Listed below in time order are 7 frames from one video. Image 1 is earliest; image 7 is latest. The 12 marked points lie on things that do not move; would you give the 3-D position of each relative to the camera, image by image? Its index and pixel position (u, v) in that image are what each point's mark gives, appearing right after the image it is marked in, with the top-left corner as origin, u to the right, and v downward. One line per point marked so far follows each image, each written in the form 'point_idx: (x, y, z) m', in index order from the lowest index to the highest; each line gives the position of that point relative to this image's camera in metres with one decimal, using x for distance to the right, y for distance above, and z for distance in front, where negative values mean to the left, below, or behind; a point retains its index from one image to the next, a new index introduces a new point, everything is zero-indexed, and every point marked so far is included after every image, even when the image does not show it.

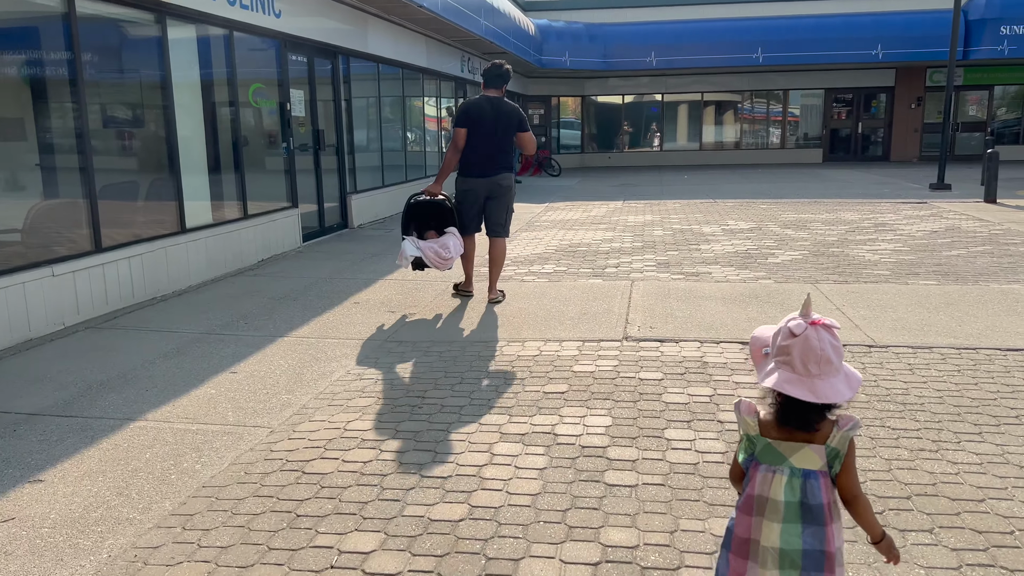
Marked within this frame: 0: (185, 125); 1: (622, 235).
0: (-3.2, +1.6, +7.9) m
1: (+1.5, +0.7, +10.9) m
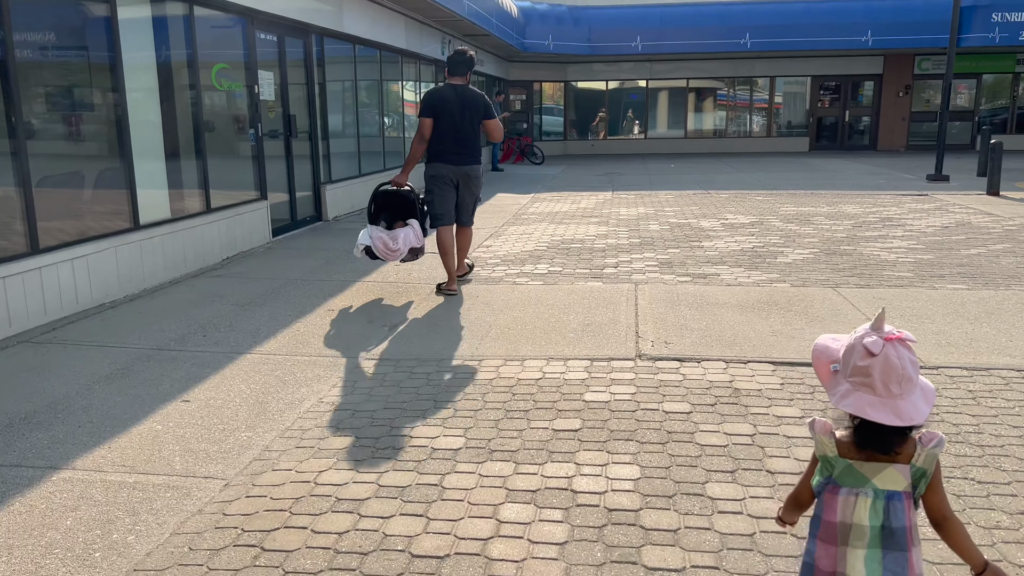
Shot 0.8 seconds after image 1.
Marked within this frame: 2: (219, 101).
0: (-3.3, +1.5, +7.1) m
1: (+1.3, +0.7, +10.2) m
2: (-3.0, +1.9, +8.3) m
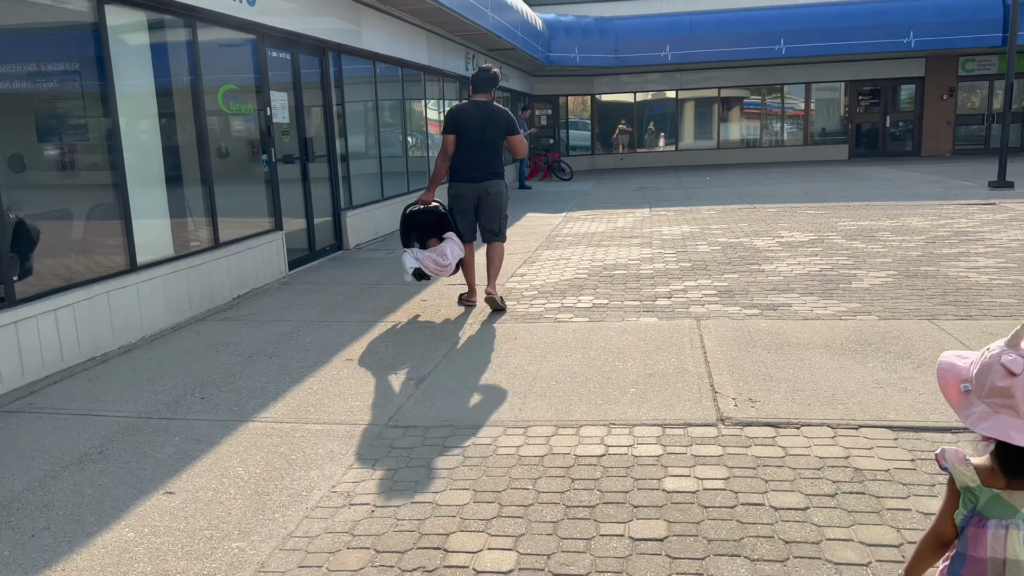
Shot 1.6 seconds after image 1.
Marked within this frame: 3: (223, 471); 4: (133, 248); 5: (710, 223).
0: (-3.0, +1.2, +6.4) m
1: (+1.7, +0.4, +9.4) m
2: (-2.7, +1.5, +7.6) m
3: (-1.3, -0.8, +3.7) m
4: (-2.9, +0.3, +6.1) m
5: (+2.8, +0.9, +11.6) m
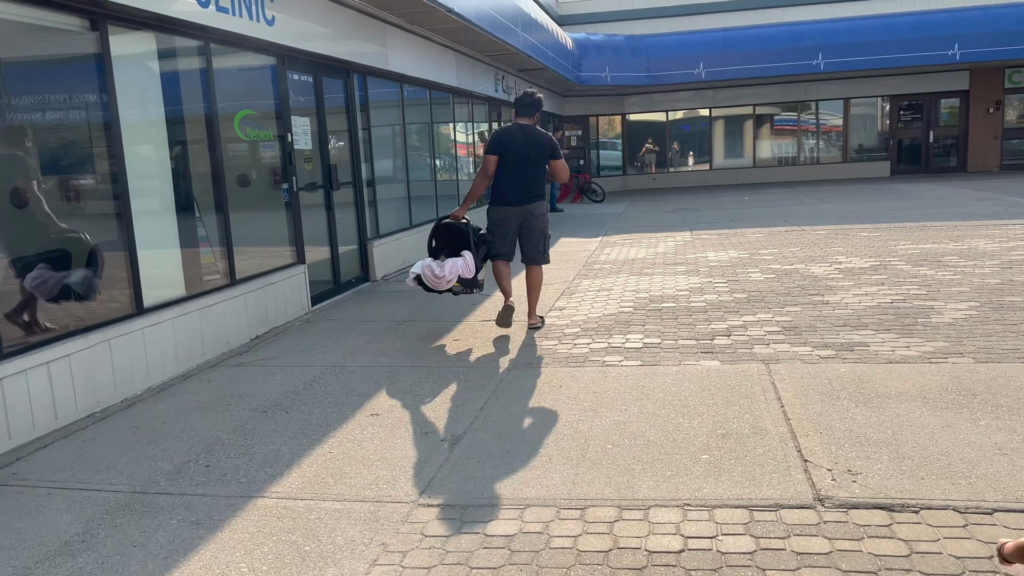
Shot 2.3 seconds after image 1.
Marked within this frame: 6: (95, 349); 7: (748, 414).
0: (-2.7, +0.9, +5.9) m
1: (+2.1, +0.1, +8.7) m
2: (-2.4, +1.2, +7.1) m
3: (-1.1, -1.1, +3.1) m
4: (-2.6, 0.0, +5.6) m
5: (+3.3, +0.6, +10.9) m
6: (-2.6, -0.4, +5.2) m
7: (+1.3, -0.7, +4.4) m
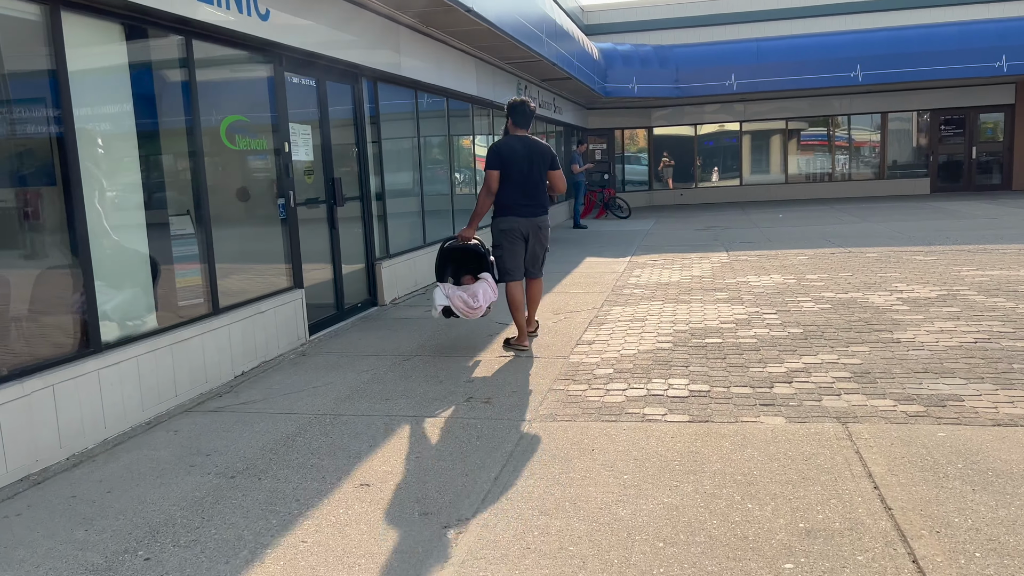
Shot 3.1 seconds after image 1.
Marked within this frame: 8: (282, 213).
0: (-2.5, +0.7, +5.1) m
1: (+2.3, -0.2, +7.7) m
2: (-2.2, +1.0, +6.3) m
3: (-1.0, -1.2, +2.2) m
4: (-2.4, -0.2, +4.8) m
5: (+3.6, +0.2, +9.9) m
6: (-2.5, -0.6, +4.3) m
7: (+1.4, -0.9, +3.4) m
8: (-2.0, +0.6, +6.9) m
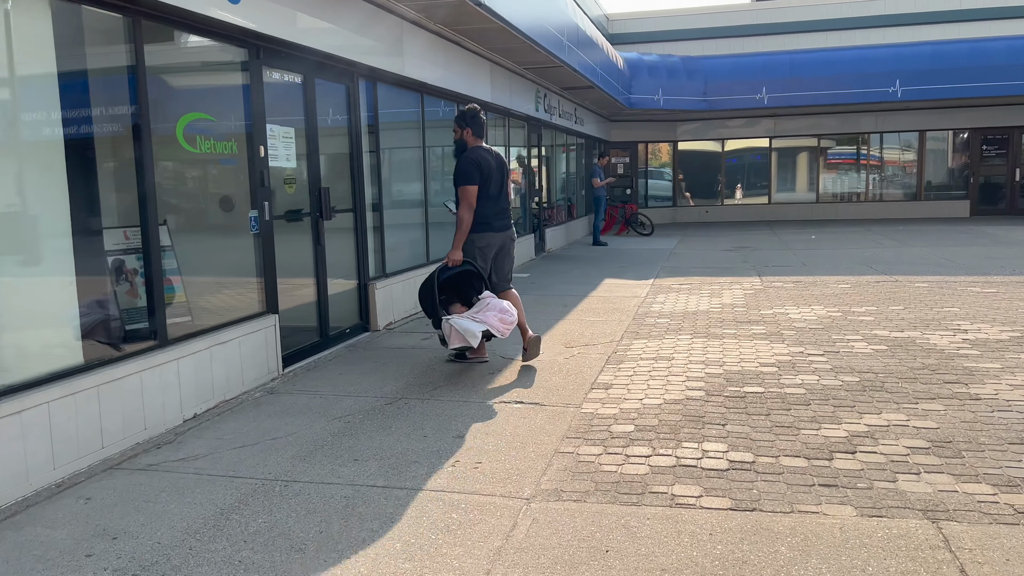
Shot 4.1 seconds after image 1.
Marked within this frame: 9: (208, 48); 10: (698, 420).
0: (-2.5, +0.5, +4.2) m
1: (+2.4, -0.5, +6.7) m
2: (-2.1, +0.8, +5.4) m
3: (-1.1, -1.4, +1.3) m
4: (-2.5, -0.3, +3.9) m
5: (+3.7, -0.2, +8.9) m
6: (-2.6, -0.7, +3.4) m
7: (+1.3, -1.1, +2.4) m
8: (-1.9, +0.4, +6.0) m
9: (-2.1, +1.6, +5.6) m
10: (+1.1, -0.8, +4.9) m
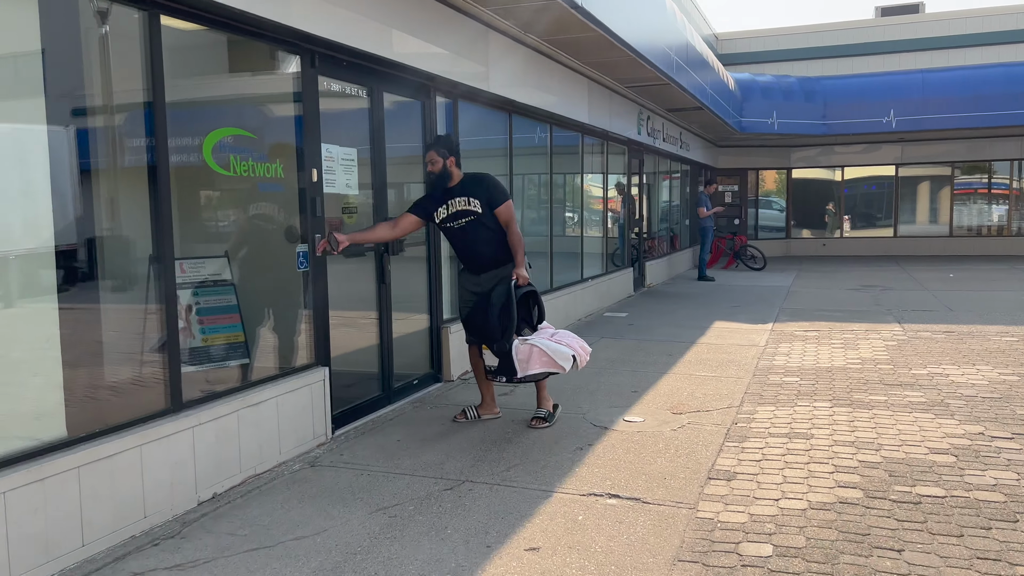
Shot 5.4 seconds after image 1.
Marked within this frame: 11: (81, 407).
0: (-2.1, +0.3, +3.4) m
1: (+3.0, -0.9, +5.2) m
2: (-1.6, +0.5, +4.5) m
3: (-1.2, -1.5, +0.2) m
4: (-2.1, -0.6, +3.0) m
5: (+4.6, -0.7, +7.2) m
6: (-2.3, -0.9, +2.6) m
7: (+1.4, -1.3, +1.1) m
8: (-1.3, +0.1, +5.1) m
9: (-1.5, +1.4, +4.7) m
10: (+1.5, -1.1, +3.6) m
11: (-1.9, -0.6, +3.7) m
